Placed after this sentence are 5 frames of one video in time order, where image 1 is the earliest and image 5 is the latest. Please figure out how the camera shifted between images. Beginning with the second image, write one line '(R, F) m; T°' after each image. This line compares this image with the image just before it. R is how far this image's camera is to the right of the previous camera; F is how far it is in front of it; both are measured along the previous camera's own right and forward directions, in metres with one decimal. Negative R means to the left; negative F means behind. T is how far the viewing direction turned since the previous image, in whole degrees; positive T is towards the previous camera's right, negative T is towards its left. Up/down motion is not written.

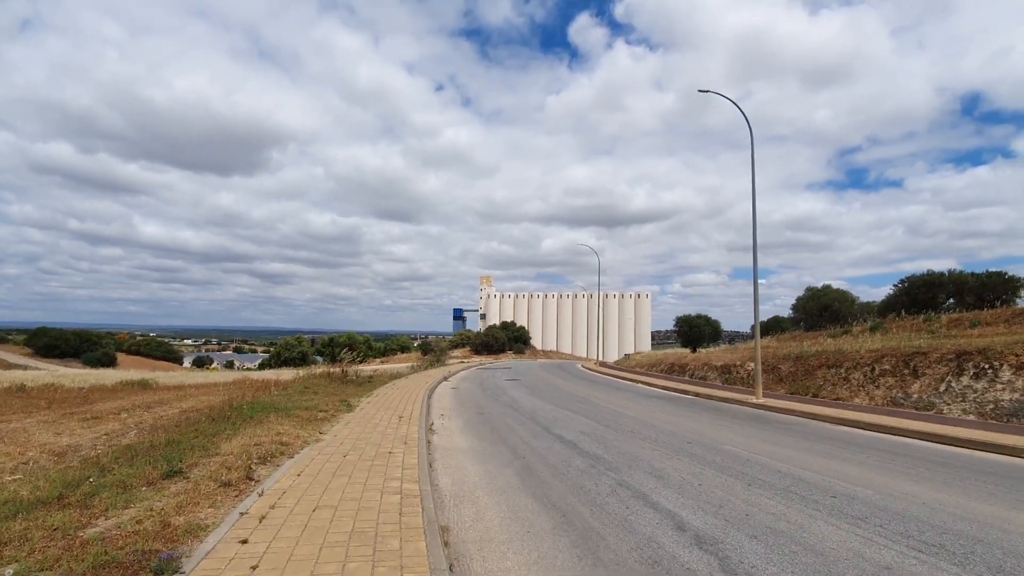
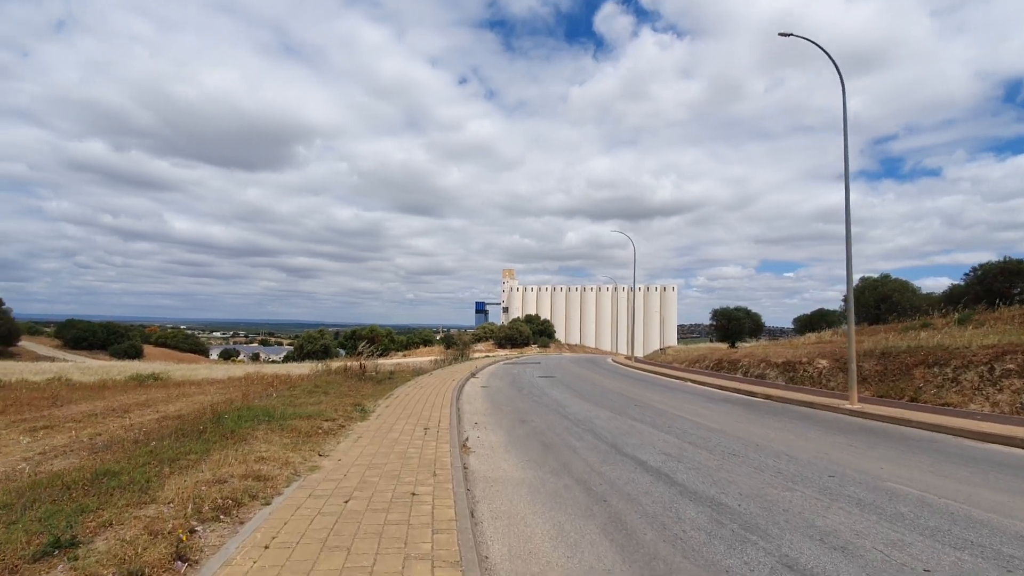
(-0.6, +2.8) m; -2°
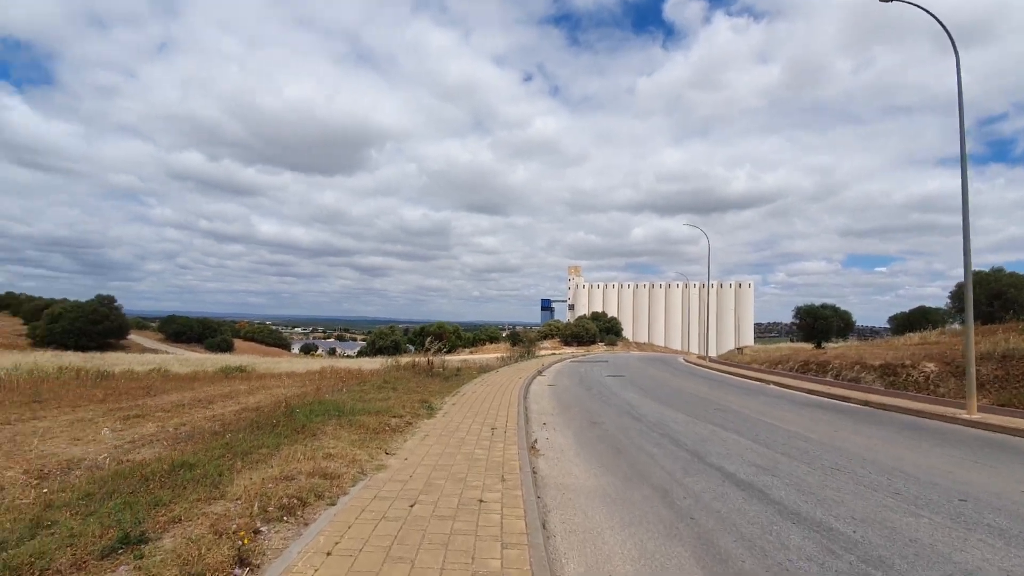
(-0.1, +0.4) m; -6°
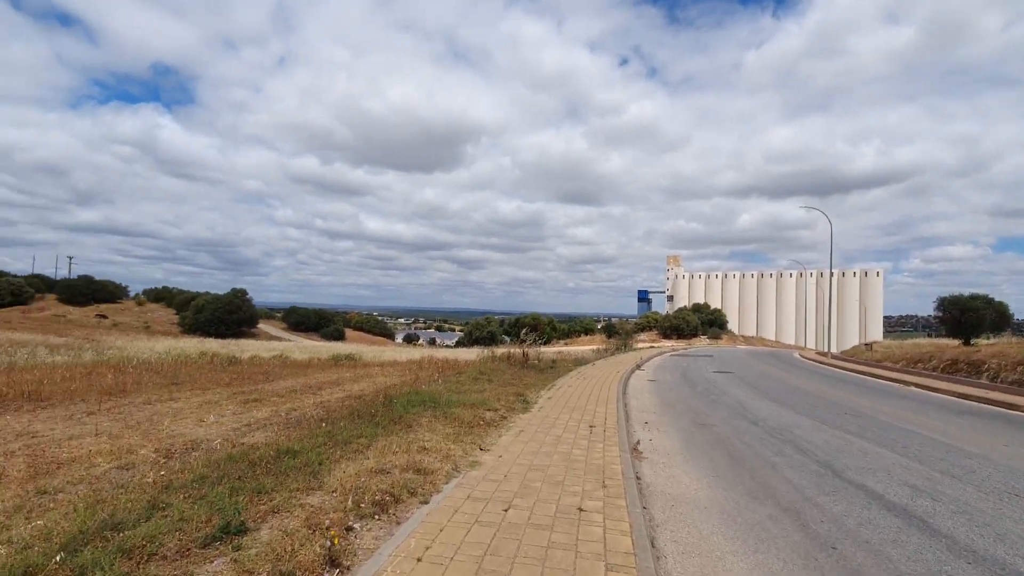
(-0.1, +0.4) m; -9°
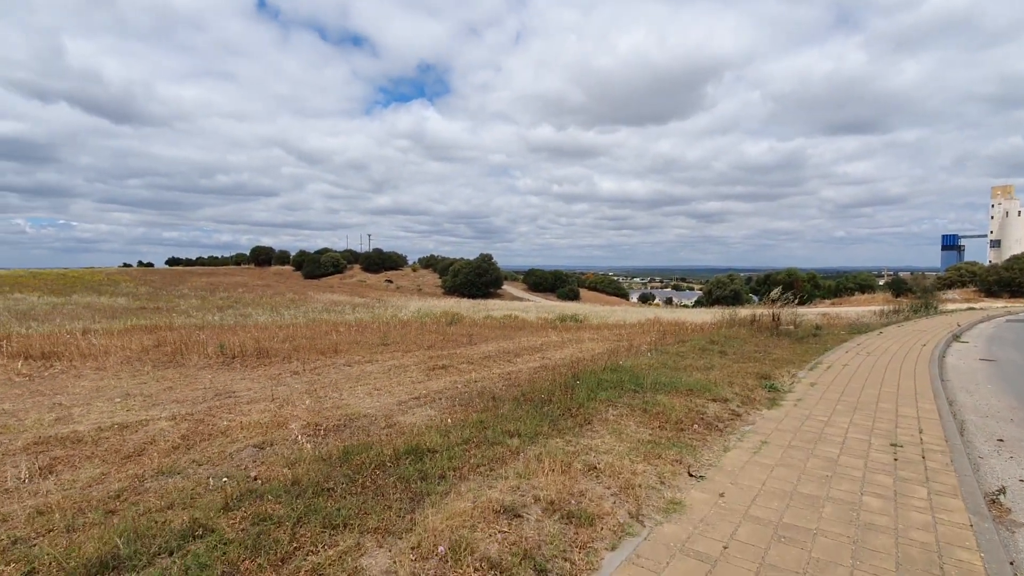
(+0.1, +2.8) m; -23°
